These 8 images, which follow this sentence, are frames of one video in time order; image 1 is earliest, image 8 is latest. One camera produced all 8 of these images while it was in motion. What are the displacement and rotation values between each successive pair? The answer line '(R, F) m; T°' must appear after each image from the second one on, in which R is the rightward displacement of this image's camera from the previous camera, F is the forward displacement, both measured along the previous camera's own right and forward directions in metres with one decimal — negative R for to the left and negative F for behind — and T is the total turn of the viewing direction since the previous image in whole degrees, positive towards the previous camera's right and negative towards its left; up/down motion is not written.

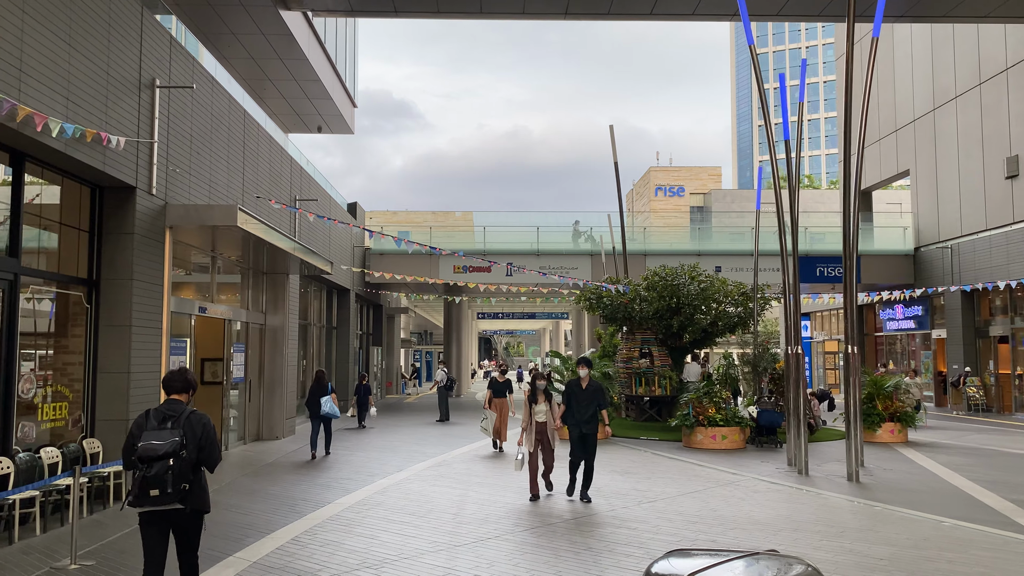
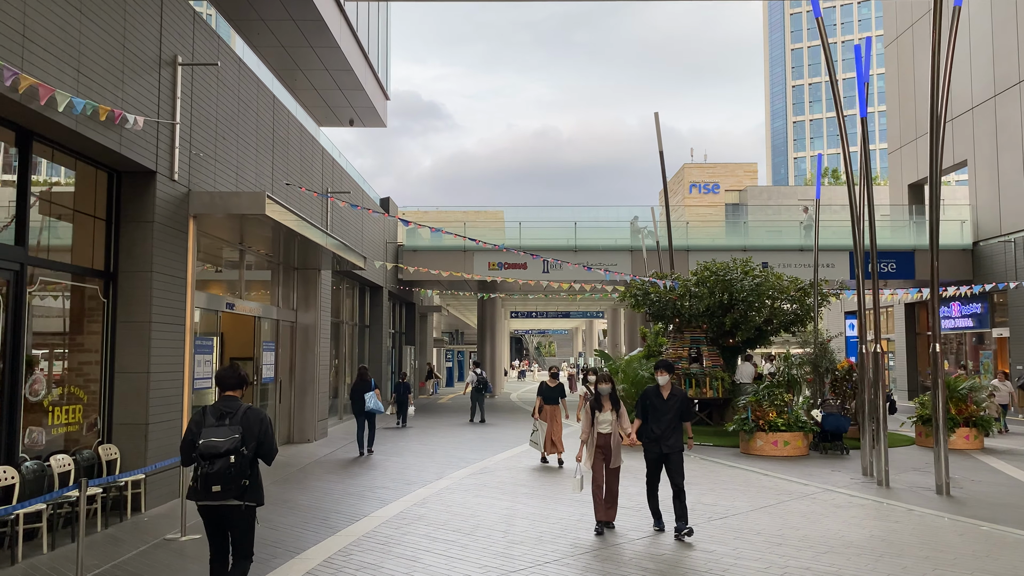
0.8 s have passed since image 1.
(-0.2, +0.9) m; -2°
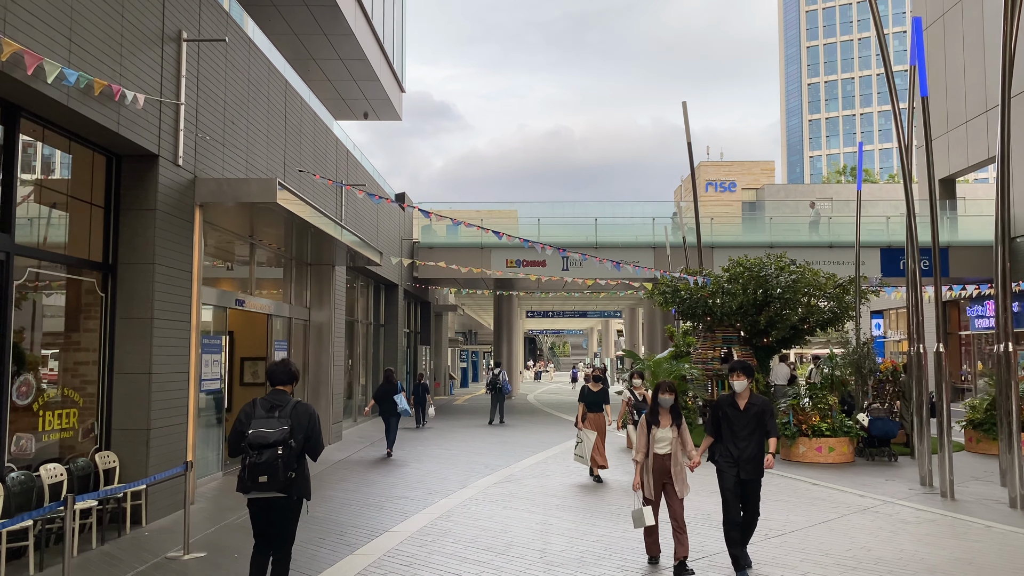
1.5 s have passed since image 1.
(-0.2, +0.7) m; -1°
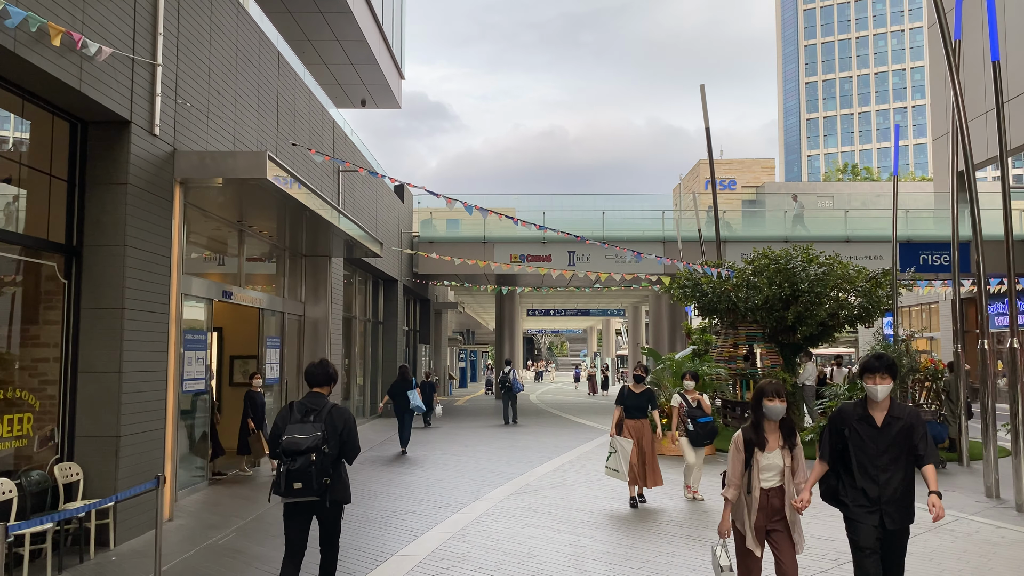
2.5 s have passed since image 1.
(-0.2, +1.0) m; 0°
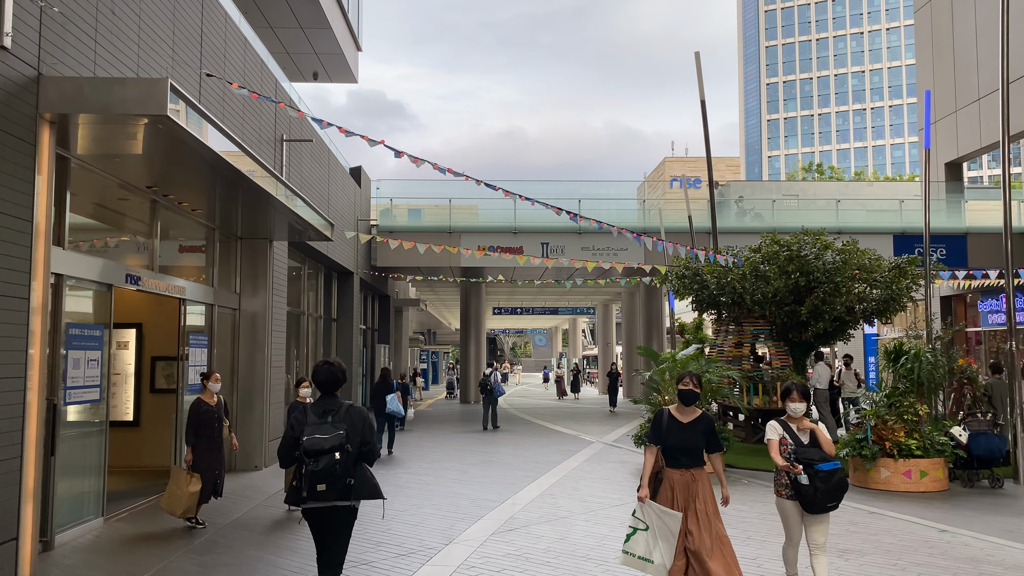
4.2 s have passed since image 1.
(-0.2, +2.0) m; +3°
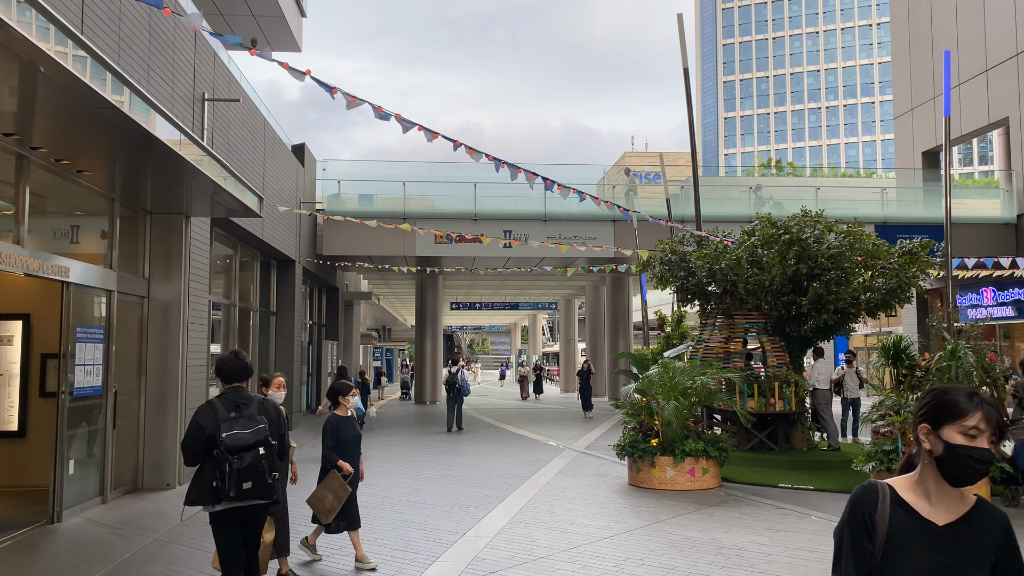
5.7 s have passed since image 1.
(-0.1, +1.7) m; +3°
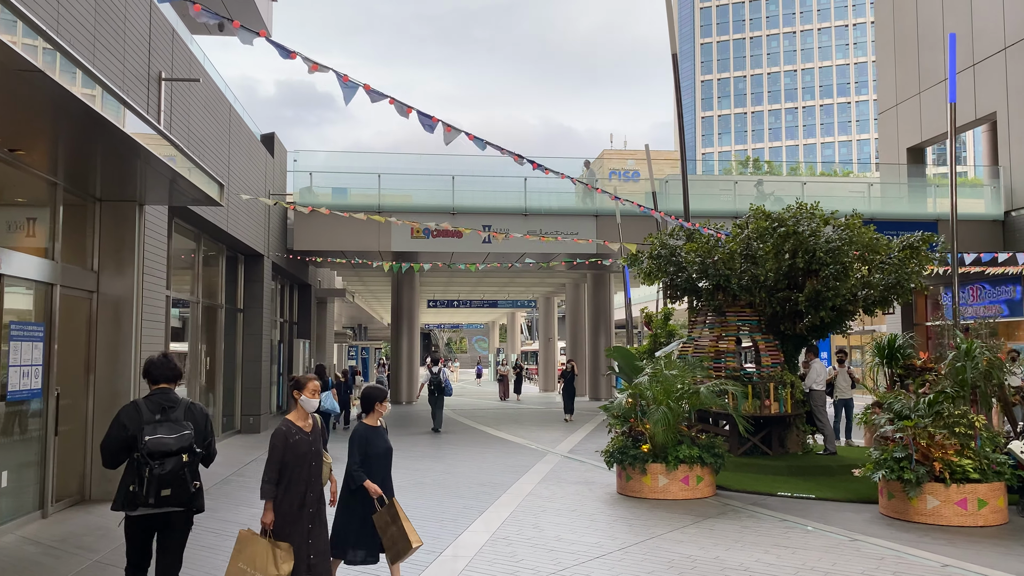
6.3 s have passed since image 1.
(0.0, +0.7) m; +2°
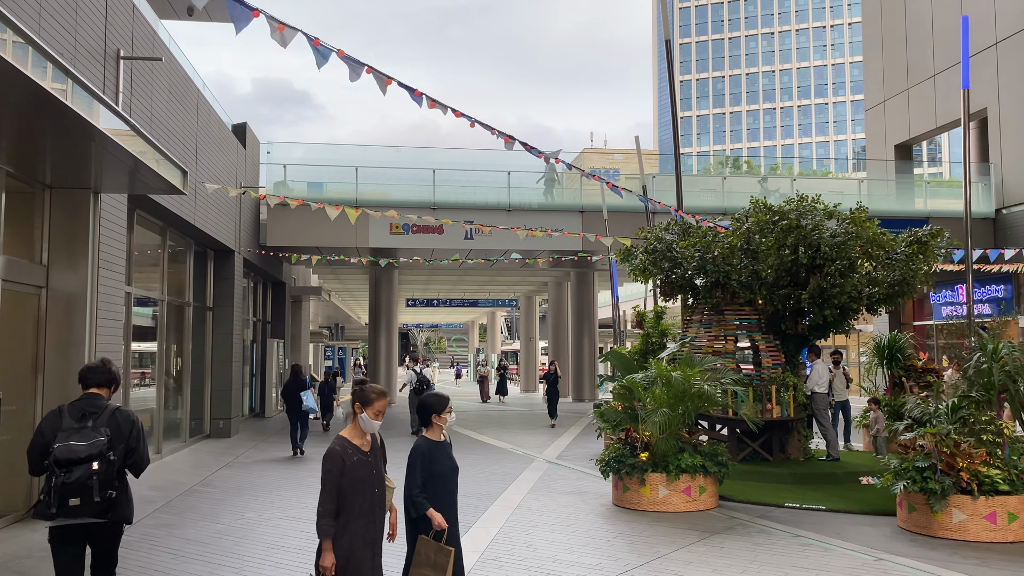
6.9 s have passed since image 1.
(-0.1, +0.7) m; +1°
